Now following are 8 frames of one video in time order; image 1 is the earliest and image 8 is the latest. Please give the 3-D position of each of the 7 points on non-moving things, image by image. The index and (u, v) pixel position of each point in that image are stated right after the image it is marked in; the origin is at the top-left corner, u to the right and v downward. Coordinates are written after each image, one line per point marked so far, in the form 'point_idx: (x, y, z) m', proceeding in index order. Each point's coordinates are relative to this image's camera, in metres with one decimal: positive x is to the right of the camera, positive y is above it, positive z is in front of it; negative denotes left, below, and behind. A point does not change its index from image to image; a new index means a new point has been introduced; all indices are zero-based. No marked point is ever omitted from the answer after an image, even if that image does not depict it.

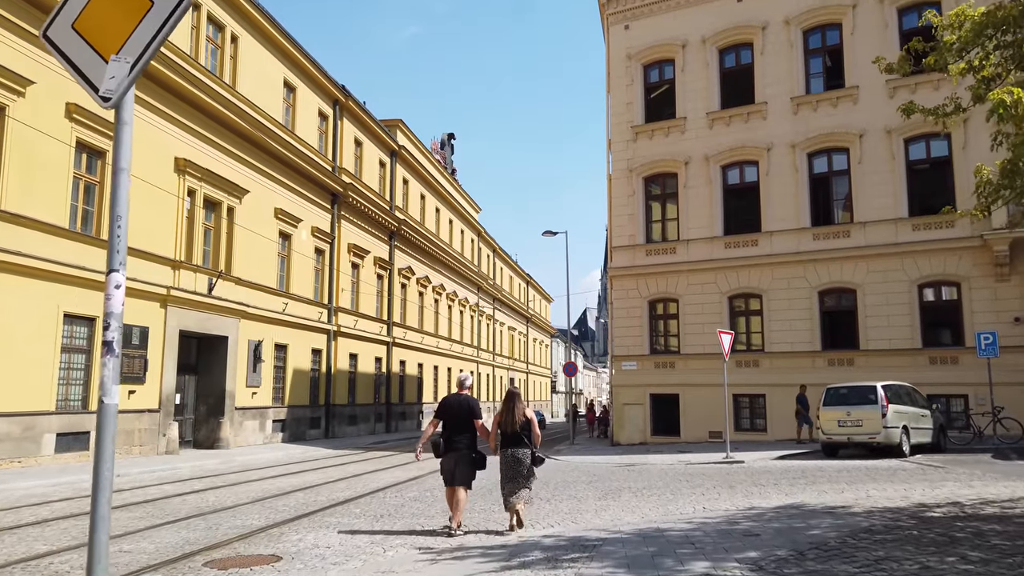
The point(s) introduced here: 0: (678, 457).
0: (+4.1, -4.2, +18.6) m
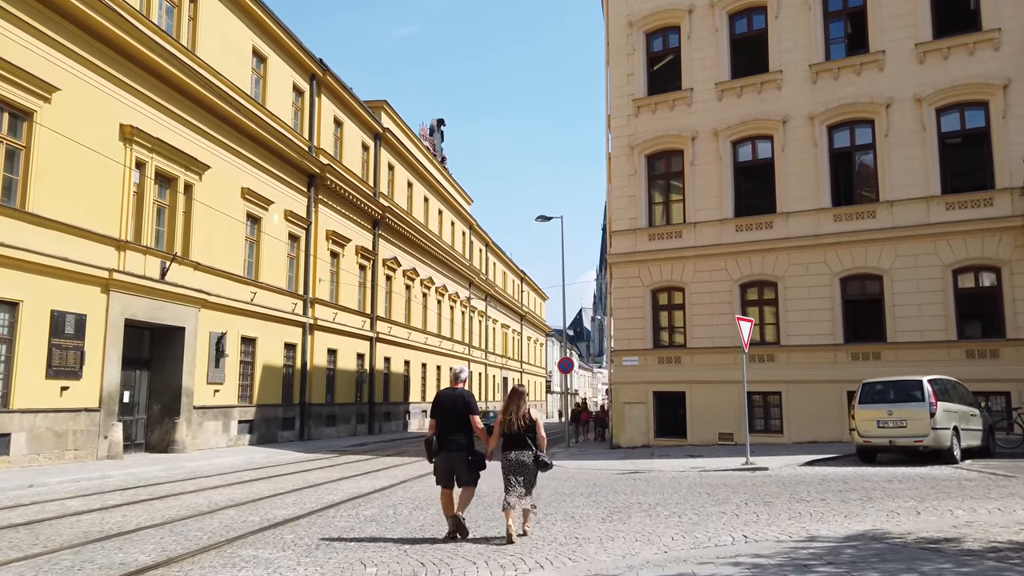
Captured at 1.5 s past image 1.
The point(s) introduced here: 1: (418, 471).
0: (+3.8, -3.8, +16.3) m
1: (-2.0, -4.0, +16.6) m
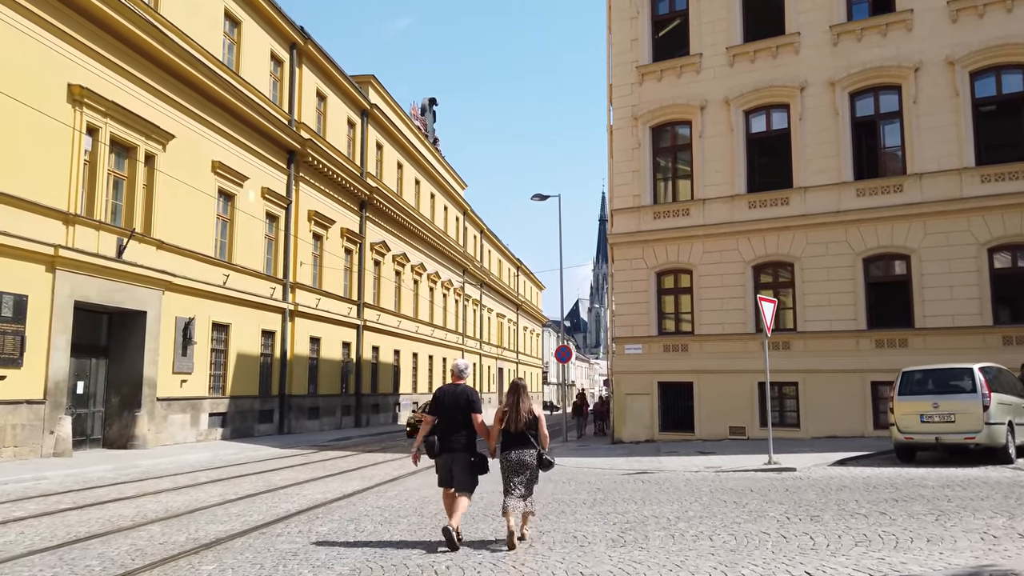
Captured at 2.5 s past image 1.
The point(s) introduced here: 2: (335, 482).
0: (+3.6, -3.3, +14.5) m
1: (-2.2, -3.6, +14.8) m
2: (-3.0, -3.3, +12.9) m
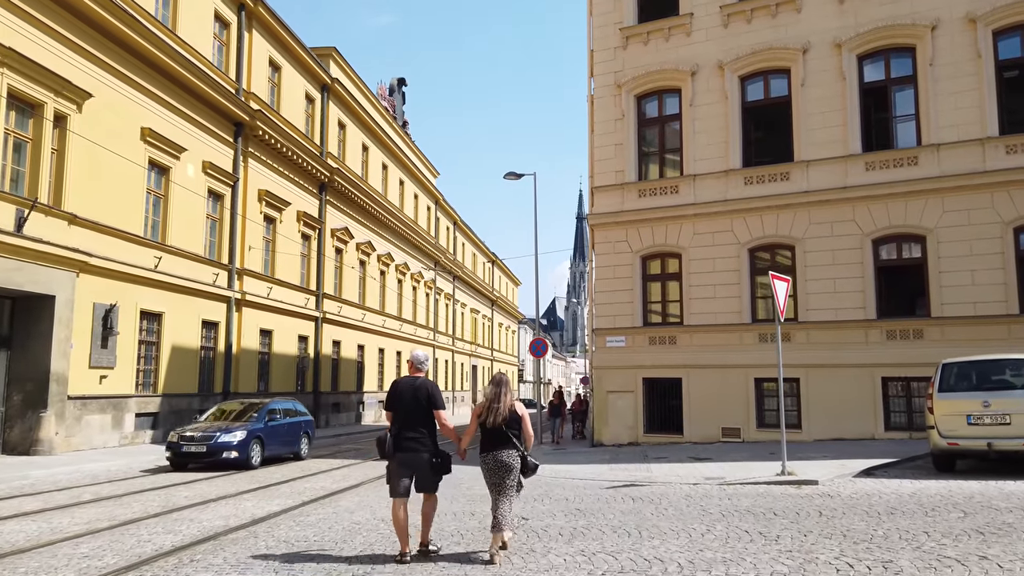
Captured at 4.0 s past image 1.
0: (+3.0, -3.0, +12.2) m
1: (-2.8, -3.2, +12.4) m
2: (-3.5, -2.9, +10.4) m
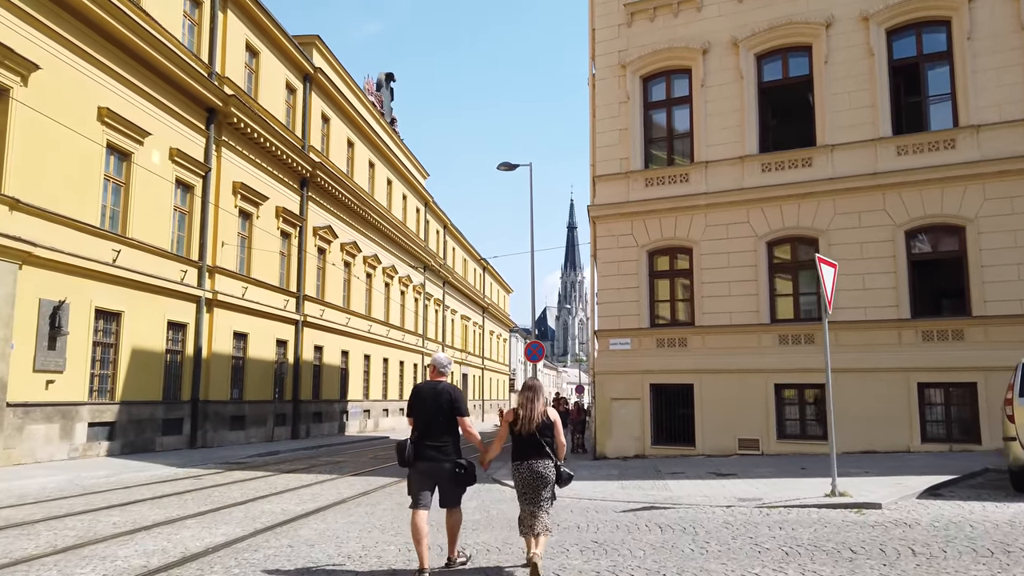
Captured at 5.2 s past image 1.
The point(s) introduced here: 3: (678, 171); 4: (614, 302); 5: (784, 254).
0: (+3.0, -2.8, +10.4) m
1: (-2.8, -3.0, +10.5) m
2: (-3.6, -2.7, +8.5) m
3: (+4.0, +2.8, +18.2) m
4: (+2.5, -0.3, +18.5) m
5: (+6.2, +0.8, +17.2) m
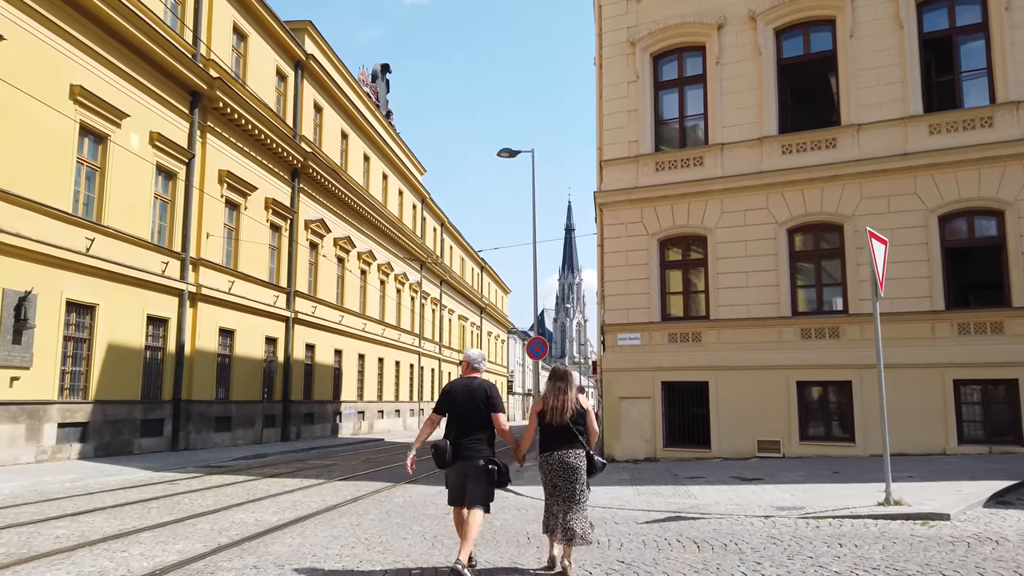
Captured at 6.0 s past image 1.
0: (+3.0, -2.6, +9.2) m
1: (-2.7, -2.8, +9.3) m
2: (-3.5, -2.4, +7.3) m
3: (+4.0, +3.0, +17.1) m
4: (+2.5, -0.1, +17.3) m
5: (+6.2, +1.0, +16.1) m
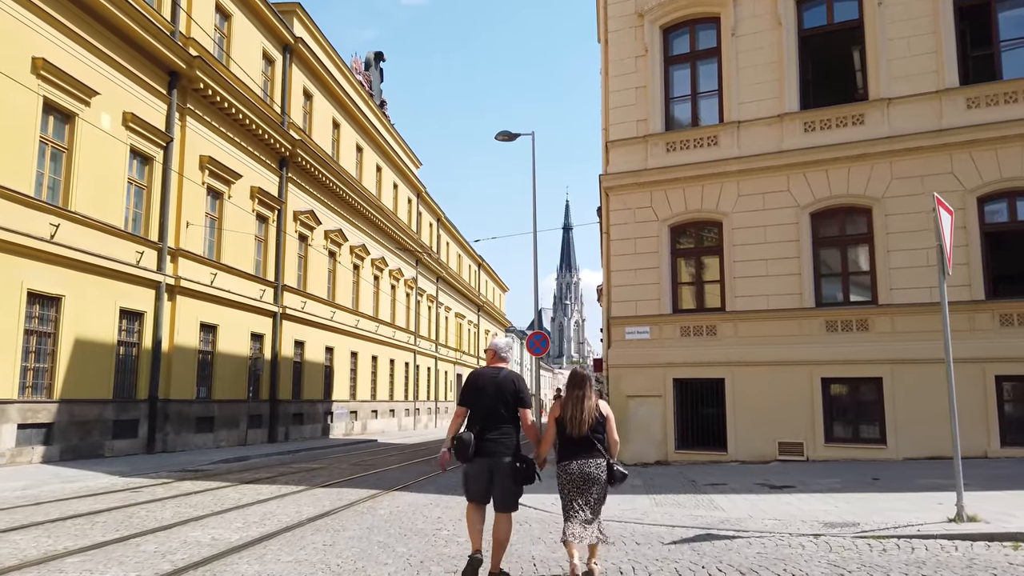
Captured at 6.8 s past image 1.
0: (+3.1, -2.3, +8.0) m
1: (-2.7, -2.5, +8.0) m
2: (-3.5, -2.2, +6.0) m
3: (+4.0, +3.2, +15.8) m
4: (+2.5, +0.1, +16.0) m
5: (+6.2, +1.2, +14.8) m
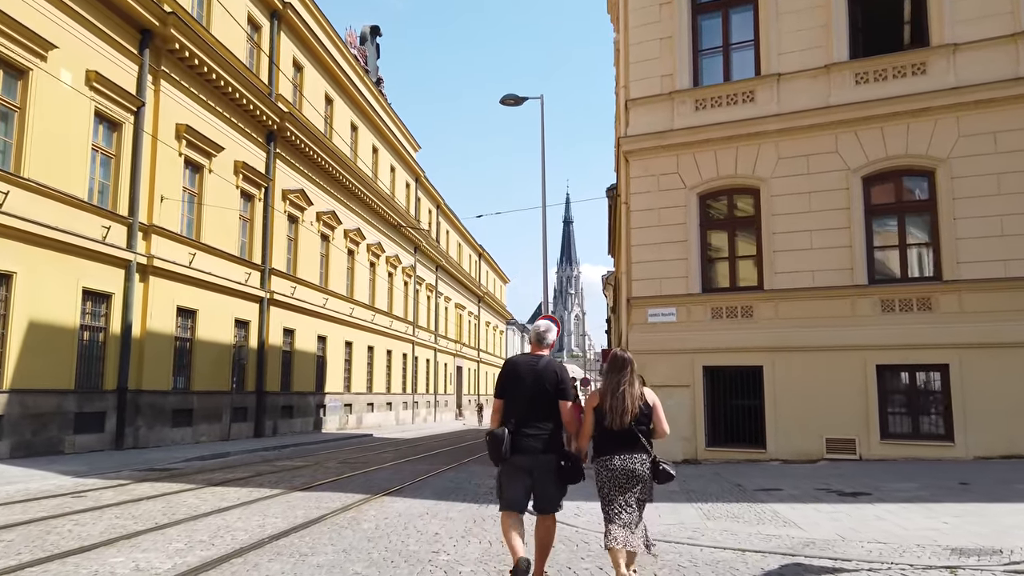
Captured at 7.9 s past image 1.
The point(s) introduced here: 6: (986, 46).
0: (+3.2, -2.0, +6.1) m
1: (-2.6, -2.1, +6.1) m
2: (-3.3, -1.8, +4.2) m
3: (+4.2, +3.7, +13.9) m
4: (+2.7, +0.5, +14.2) m
5: (+6.4, +1.6, +12.9) m
6: (+7.7, +4.0, +12.4) m
